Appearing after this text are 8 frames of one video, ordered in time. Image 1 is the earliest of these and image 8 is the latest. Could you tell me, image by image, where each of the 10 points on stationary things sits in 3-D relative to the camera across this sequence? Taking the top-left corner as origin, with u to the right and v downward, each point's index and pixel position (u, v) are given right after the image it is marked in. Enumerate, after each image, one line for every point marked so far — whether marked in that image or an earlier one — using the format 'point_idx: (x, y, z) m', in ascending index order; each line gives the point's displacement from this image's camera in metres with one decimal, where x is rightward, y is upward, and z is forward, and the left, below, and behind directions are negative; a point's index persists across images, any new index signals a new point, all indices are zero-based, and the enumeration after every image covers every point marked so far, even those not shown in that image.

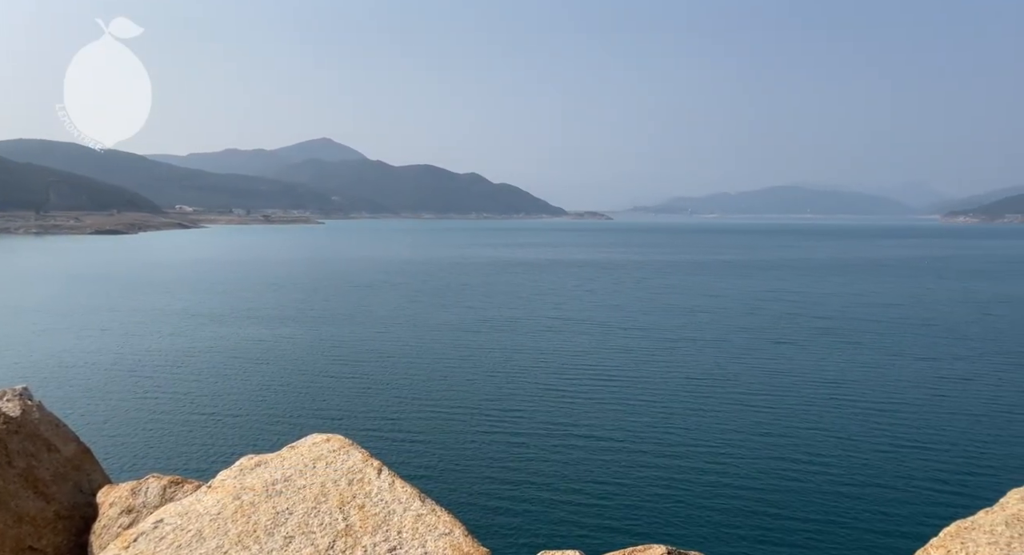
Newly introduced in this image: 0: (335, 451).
0: (-3.7, -3.6, +14.8) m
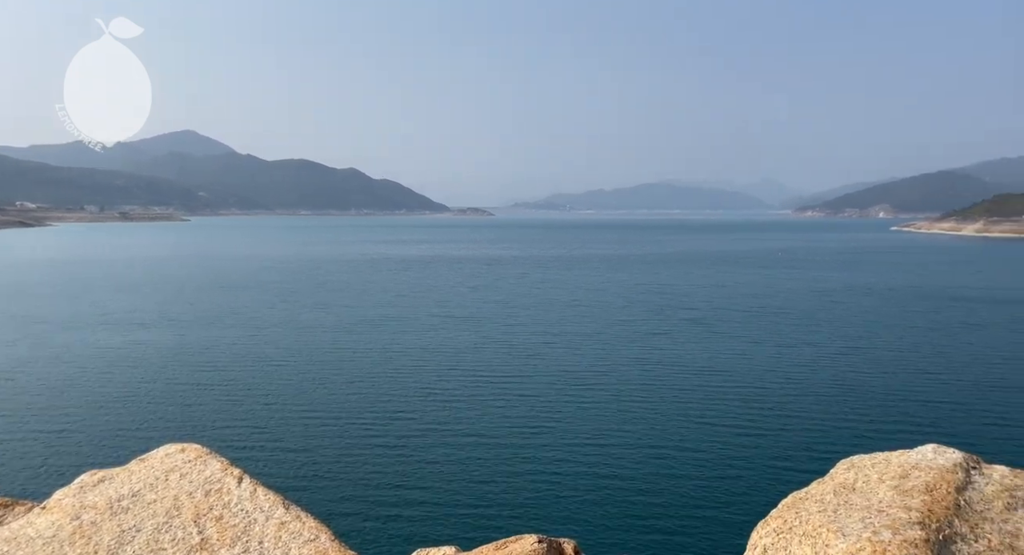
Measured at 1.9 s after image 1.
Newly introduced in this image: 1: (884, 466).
0: (-6.4, -3.6, +14.0) m
1: (+6.3, -3.2, +11.9) m
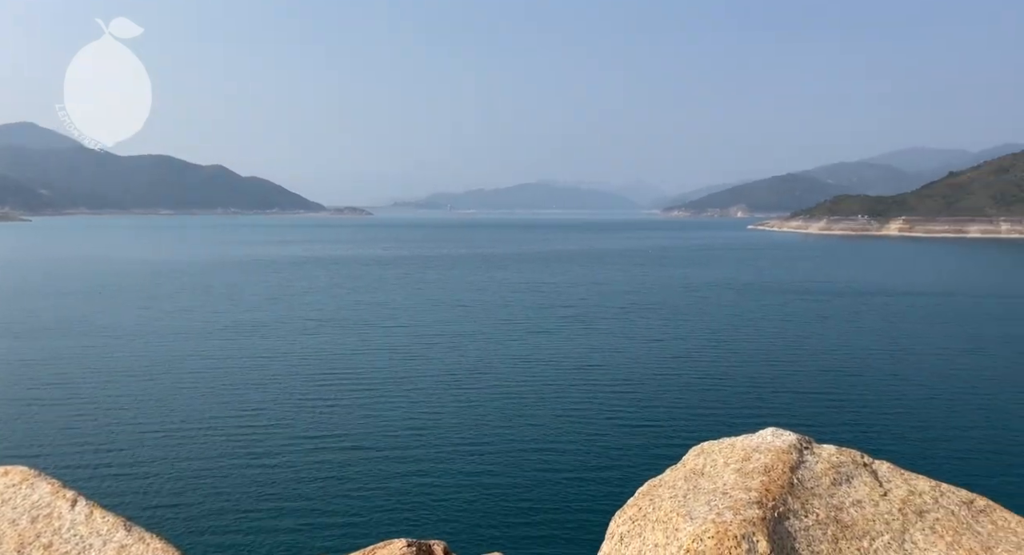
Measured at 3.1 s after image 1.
0: (-8.9, -3.7, +12.6) m
1: (+3.9, -3.1, +12.6) m
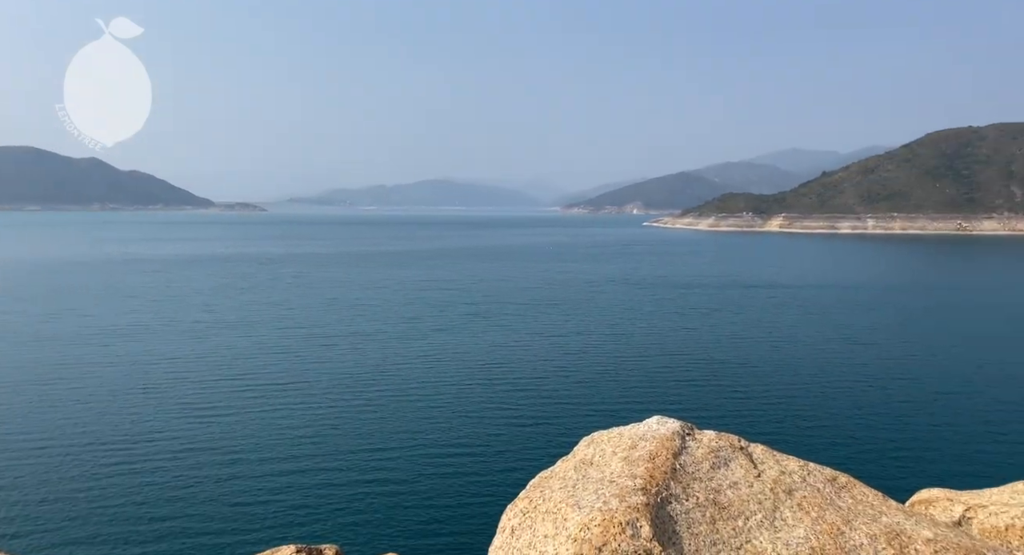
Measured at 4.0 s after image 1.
0: (-10.8, -3.7, +11.3) m
1: (+1.9, -3.0, +12.9) m
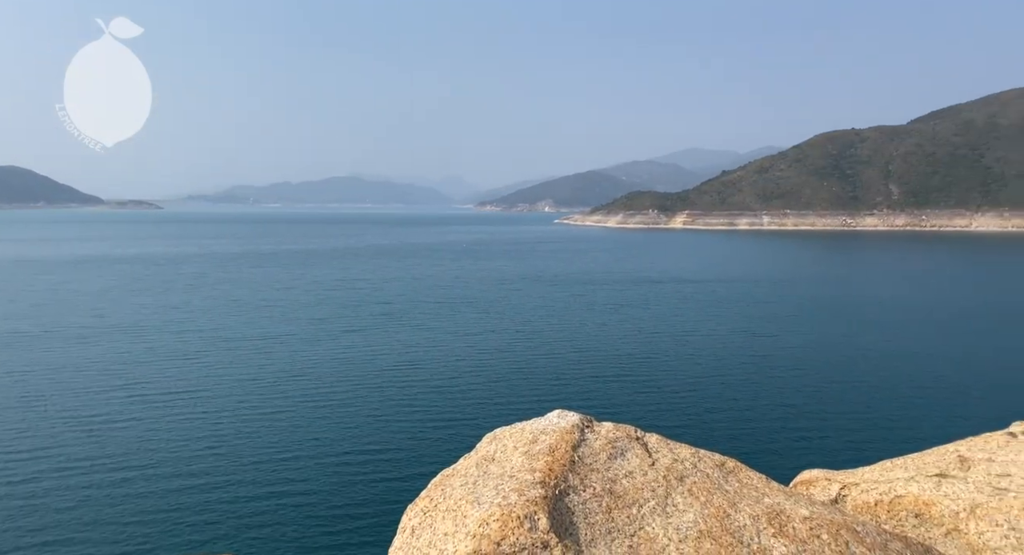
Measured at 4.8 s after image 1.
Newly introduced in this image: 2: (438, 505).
0: (-12.3, -3.8, +10.0) m
1: (+0.1, -2.9, +13.1) m
2: (-1.2, -3.8, +11.8) m
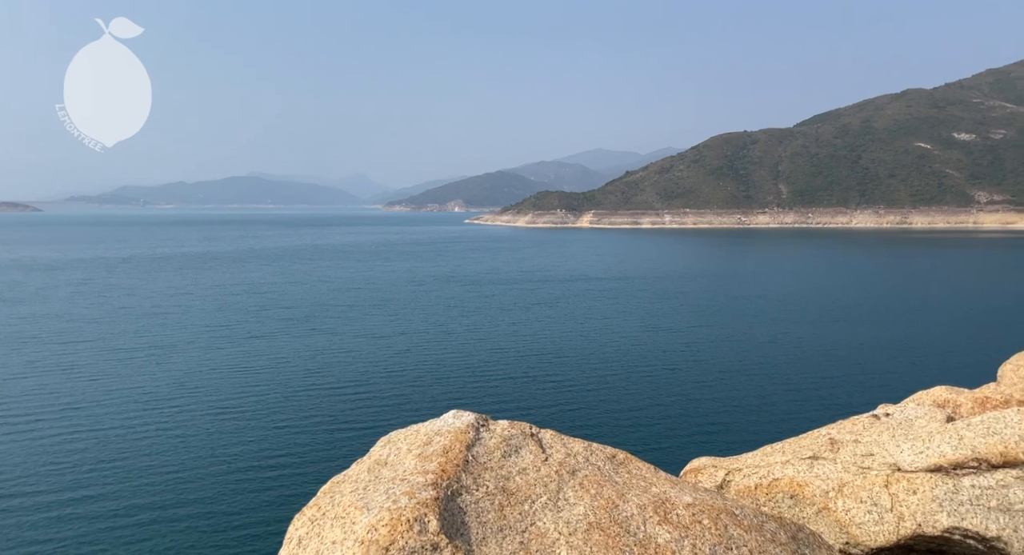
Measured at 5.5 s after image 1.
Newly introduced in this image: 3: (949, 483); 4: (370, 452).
0: (-13.8, -4.0, +8.4) m
1: (-1.8, -2.9, +12.9) m
2: (-3.0, -3.8, +11.5) m
3: (+6.9, -3.2, +11.2) m
4: (-2.6, -3.2, +12.9) m
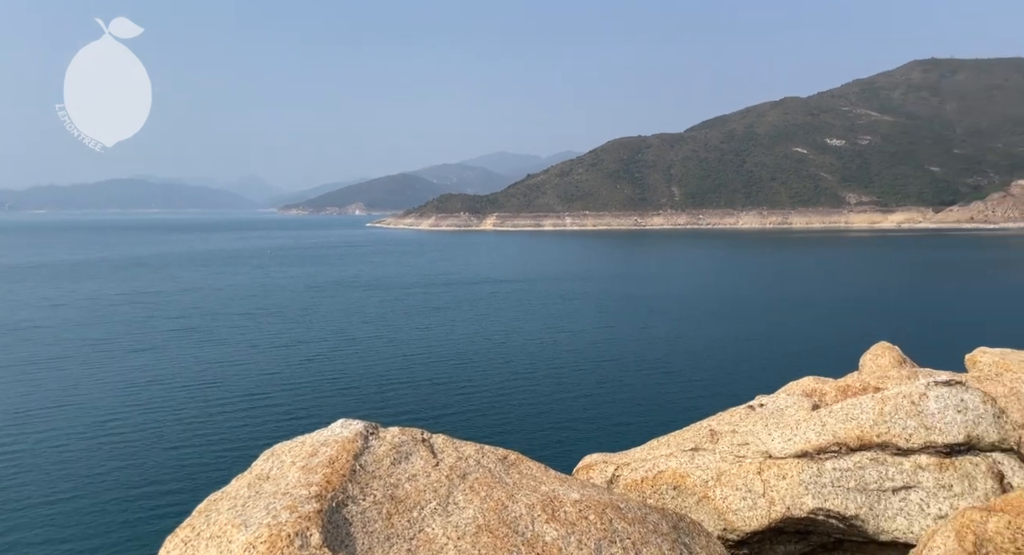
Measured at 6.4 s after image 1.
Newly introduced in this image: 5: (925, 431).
0: (-15.0, -4.3, +6.5) m
1: (-3.8, -3.0, +12.6) m
2: (-4.8, -3.9, +11.0) m
3: (+5.1, -3.2, +11.9) m
4: (-4.6, -3.3, +12.4) m
5: (+6.7, -2.5, +11.5) m
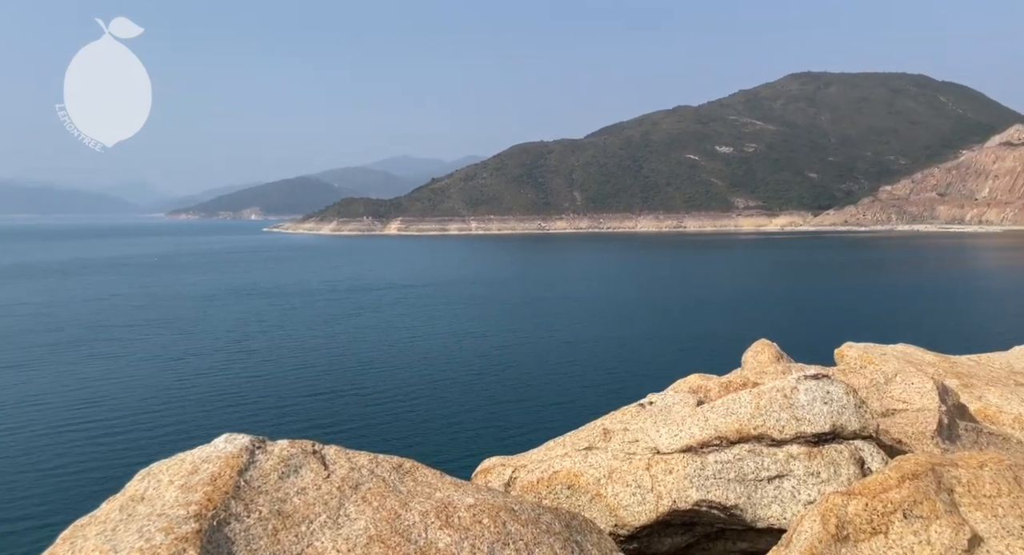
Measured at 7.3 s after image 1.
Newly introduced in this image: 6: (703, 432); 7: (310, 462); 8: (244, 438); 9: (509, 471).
0: (-16.0, -4.6, +4.5) m
1: (-5.6, -3.2, +11.9) m
2: (-6.4, -4.1, +10.2) m
3: (+3.3, -3.2, +12.4) m
4: (-6.4, -3.5, +11.7) m
5: (+4.9, -2.5, +12.2) m
6: (+3.4, -2.8, +12.6) m
7: (-3.6, -3.2, +12.4) m
8: (-4.8, -2.9, +12.8) m
9: (-0.1, -3.8, +13.9) m
